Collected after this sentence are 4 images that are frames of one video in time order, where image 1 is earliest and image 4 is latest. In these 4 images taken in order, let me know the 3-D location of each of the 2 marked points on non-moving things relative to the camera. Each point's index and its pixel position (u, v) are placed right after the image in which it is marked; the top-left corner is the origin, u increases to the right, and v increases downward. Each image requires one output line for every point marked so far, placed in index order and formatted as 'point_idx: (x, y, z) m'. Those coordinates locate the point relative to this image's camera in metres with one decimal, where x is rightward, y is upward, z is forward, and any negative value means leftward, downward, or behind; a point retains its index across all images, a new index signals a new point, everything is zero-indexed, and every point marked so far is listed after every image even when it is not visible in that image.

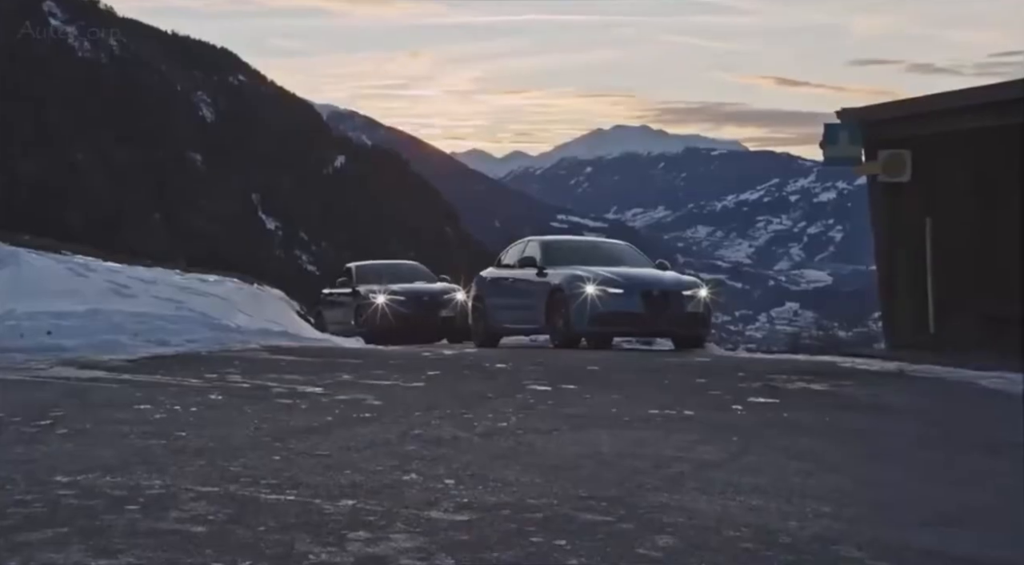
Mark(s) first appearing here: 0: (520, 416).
0: (+0.1, -1.0, +9.4) m
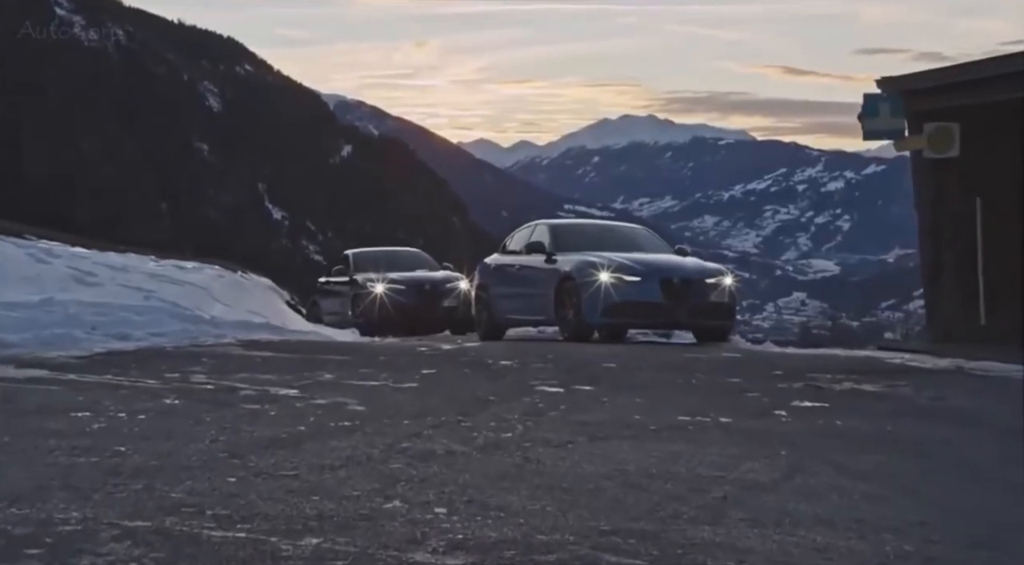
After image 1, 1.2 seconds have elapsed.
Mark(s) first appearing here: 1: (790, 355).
0: (+0.1, -0.9, +8.0) m
1: (+2.9, -0.8, +12.3) m
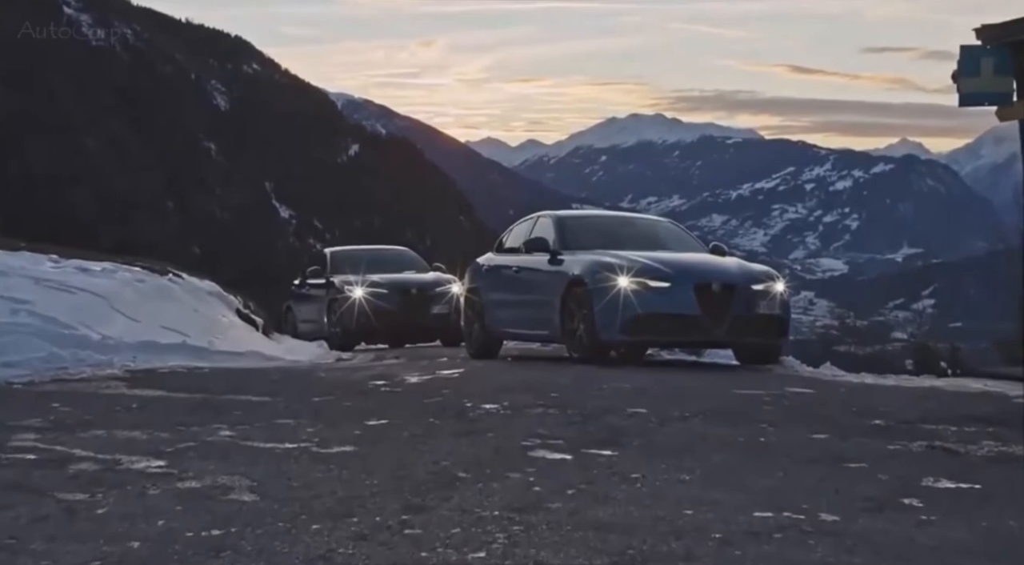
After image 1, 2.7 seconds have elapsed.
0: (0.0, -1.0, +4.9) m
1: (+2.8, -0.8, +9.2) m
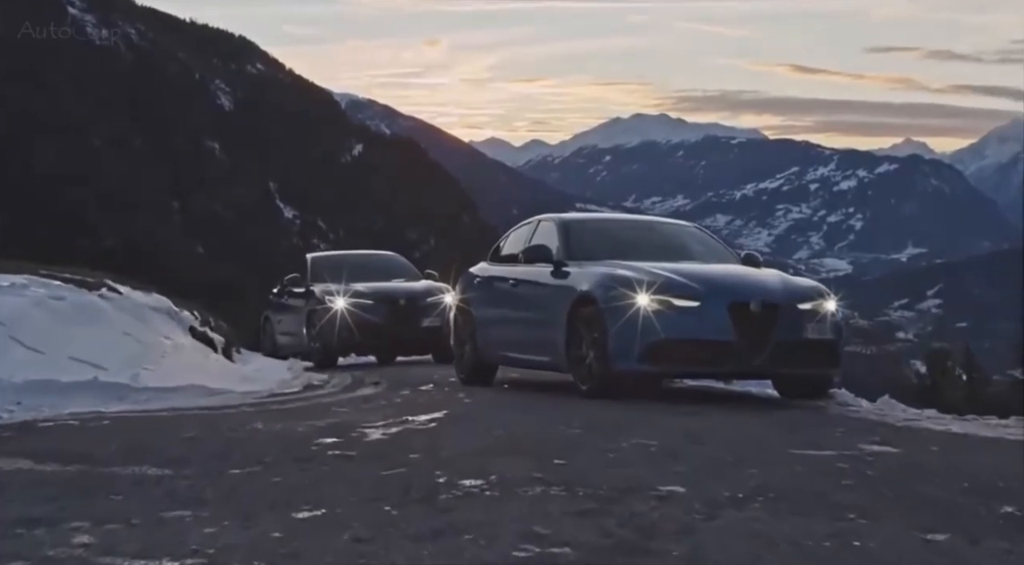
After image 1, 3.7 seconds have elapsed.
0: (-0.1, -1.2, +2.8) m
1: (+2.8, -1.0, +7.2) m
